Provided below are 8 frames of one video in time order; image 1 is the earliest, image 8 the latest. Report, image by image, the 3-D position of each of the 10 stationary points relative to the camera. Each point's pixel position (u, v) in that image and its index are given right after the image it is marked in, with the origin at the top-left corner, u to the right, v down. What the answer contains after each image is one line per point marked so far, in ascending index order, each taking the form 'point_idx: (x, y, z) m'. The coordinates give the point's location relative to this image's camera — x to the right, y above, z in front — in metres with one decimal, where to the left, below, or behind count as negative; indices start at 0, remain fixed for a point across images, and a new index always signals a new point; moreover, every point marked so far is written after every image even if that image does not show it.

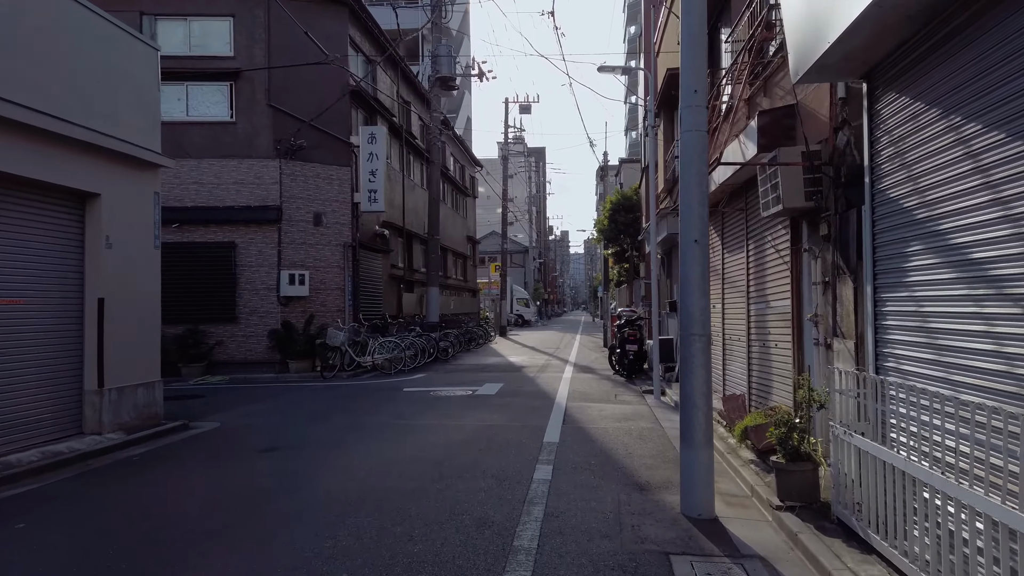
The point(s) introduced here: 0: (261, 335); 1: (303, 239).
0: (-6.1, -1.1, +18.3) m
1: (-5.3, +1.3, +18.8) m
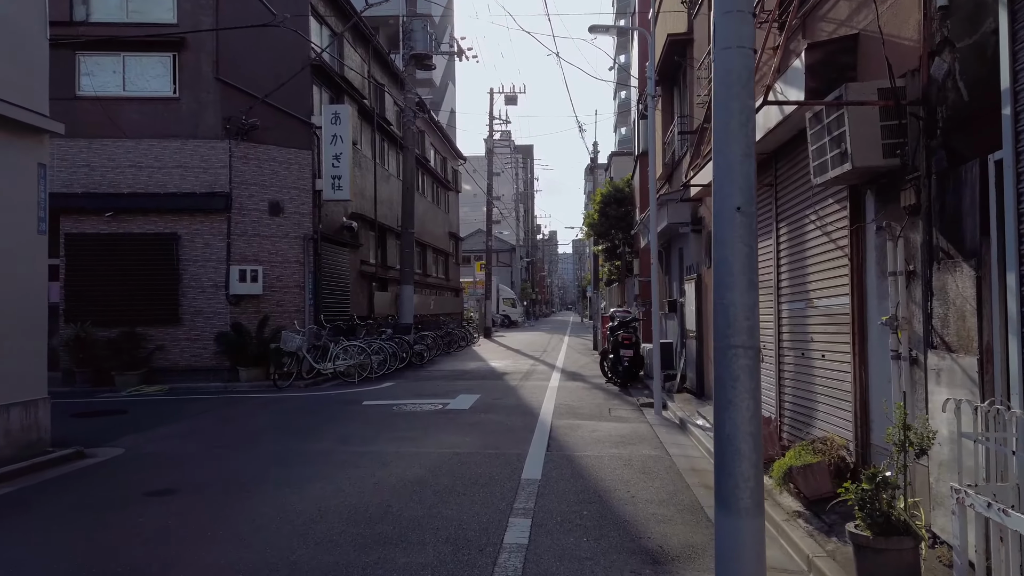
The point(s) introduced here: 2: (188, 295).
0: (-6.6, -1.1, +16.2) m
1: (-5.7, +1.3, +16.7) m
2: (-7.0, -0.1, +16.2) m
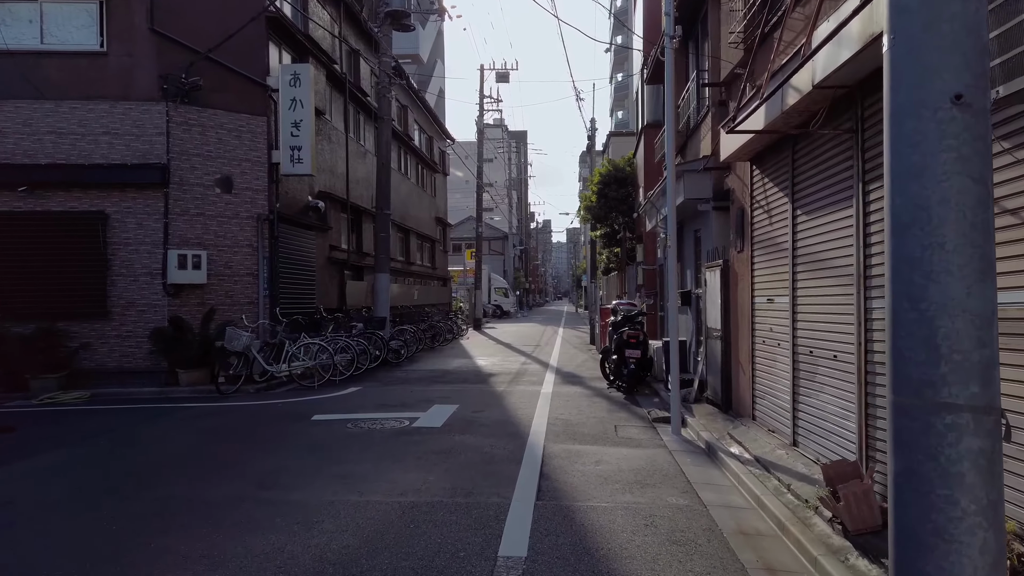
0: (-6.8, -0.9, +13.8) m
1: (-6.0, +1.5, +14.2) m
2: (-7.3, +0.1, +13.8) m
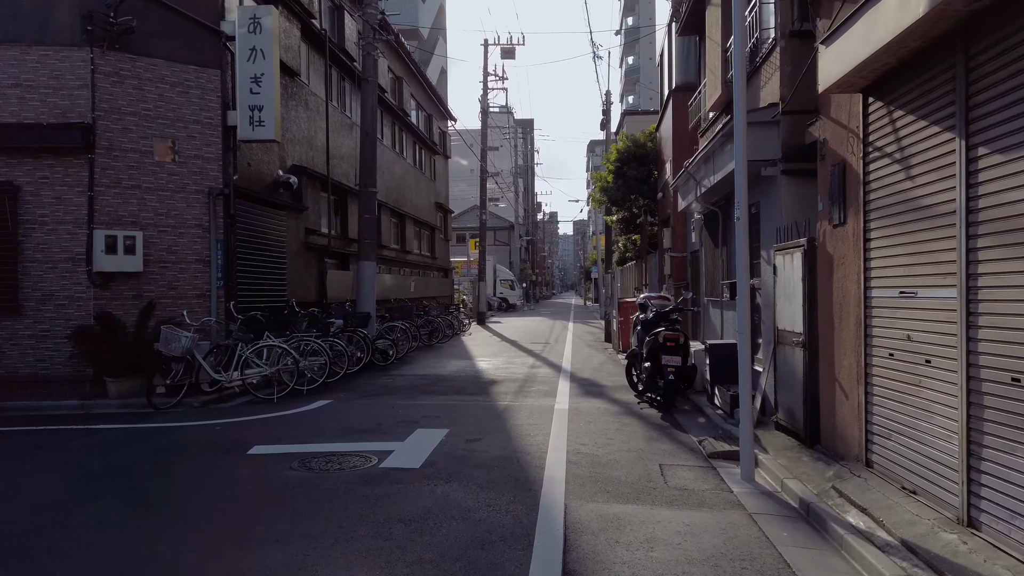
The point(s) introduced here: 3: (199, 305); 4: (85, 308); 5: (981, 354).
0: (-6.7, -0.7, +11.2) m
1: (-5.9, +1.7, +11.6) m
2: (-7.2, +0.2, +11.2) m
3: (-5.1, -0.3, +12.2) m
4: (-6.4, -0.3, +11.3) m
5: (+2.8, -0.4, +4.5) m
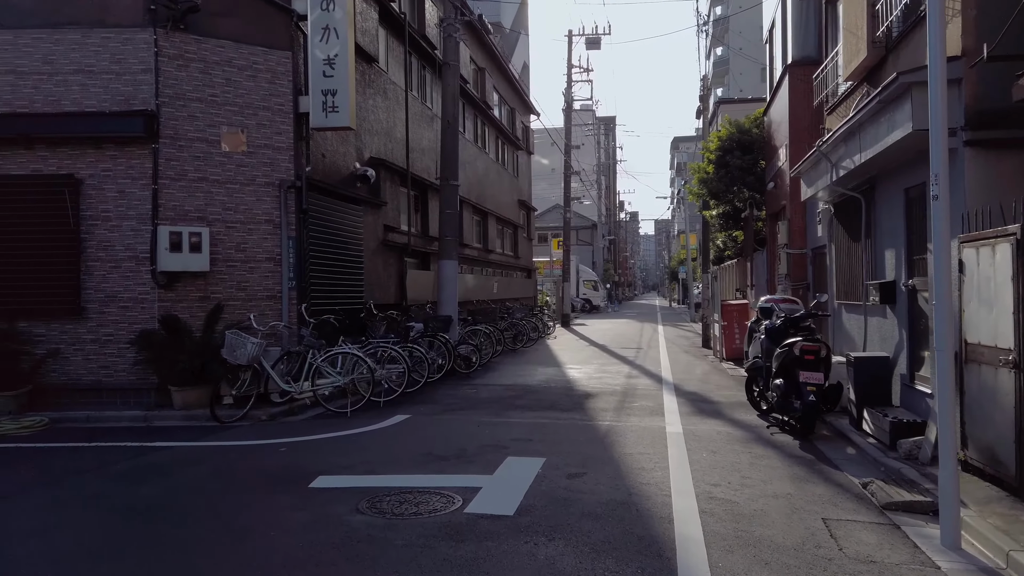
0: (-5.4, -0.7, +10.4) m
1: (-4.5, +1.7, +10.7) m
2: (-5.8, +0.2, +10.4) m
3: (-3.7, -0.3, +11.3) m
4: (-5.1, -0.3, +10.4) m
5: (+3.4, -0.4, +2.7) m
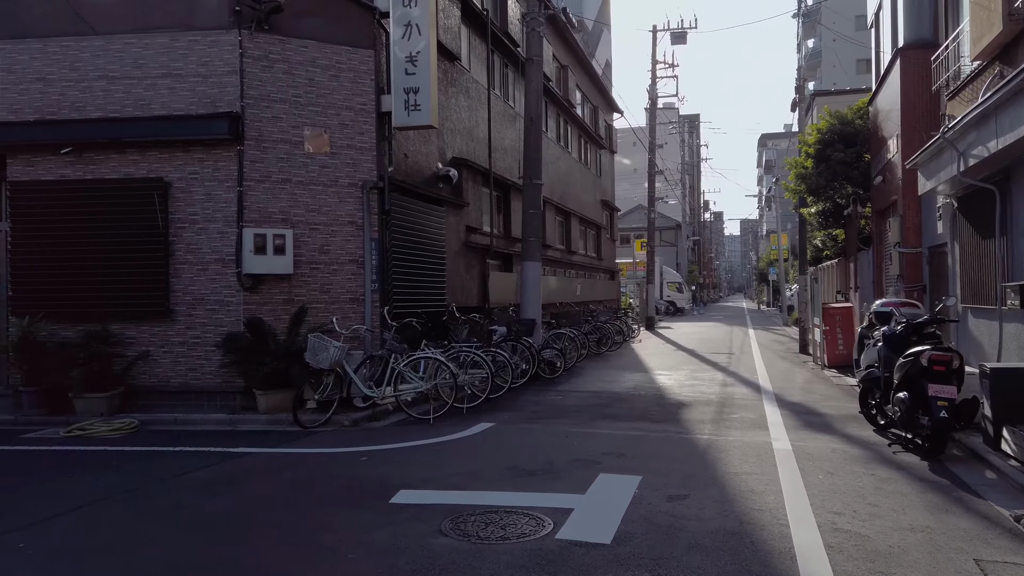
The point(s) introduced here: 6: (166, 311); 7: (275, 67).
0: (-4.2, -0.8, +10.4) m
1: (-3.2, +1.6, +10.6) m
2: (-4.6, +0.2, +10.5) m
3: (-2.4, -0.3, +11.1) m
4: (-3.9, -0.3, +10.4) m
5: (+3.7, -0.4, +1.8) m
6: (-4.8, -0.3, +10.4) m
7: (-3.4, +3.1, +10.6) m
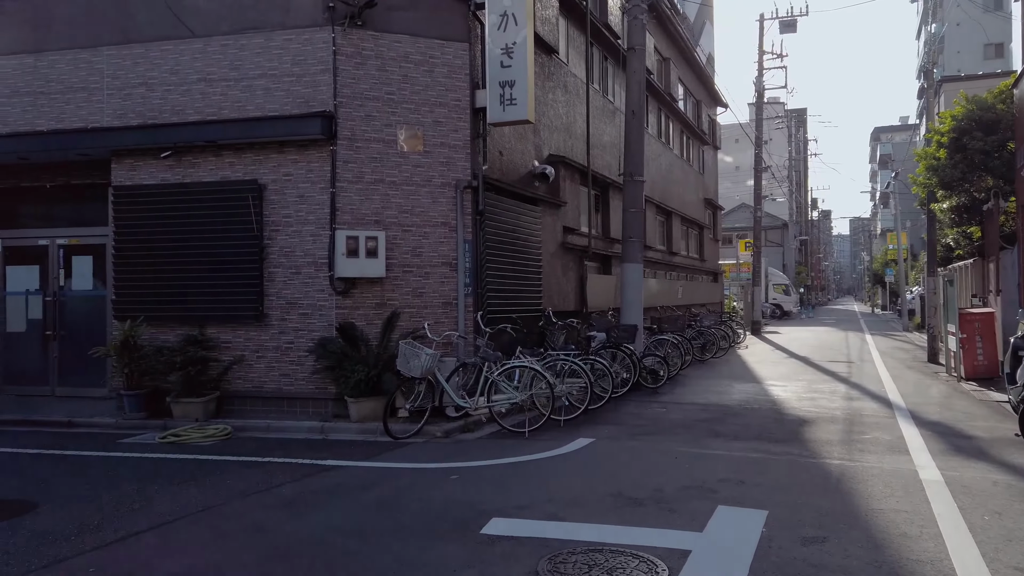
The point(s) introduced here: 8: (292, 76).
0: (-2.8, -0.8, +10.2) m
1: (-1.9, +1.6, +10.3) m
2: (-3.2, +0.1, +10.3) m
3: (-1.0, -0.4, +10.6) m
4: (-2.5, -0.4, +10.2) m
5: (+3.9, -0.5, +0.7) m
6: (-3.5, -0.4, +10.3) m
7: (-2.0, +3.1, +10.3) m
8: (-3.0, +2.9, +10.2) m
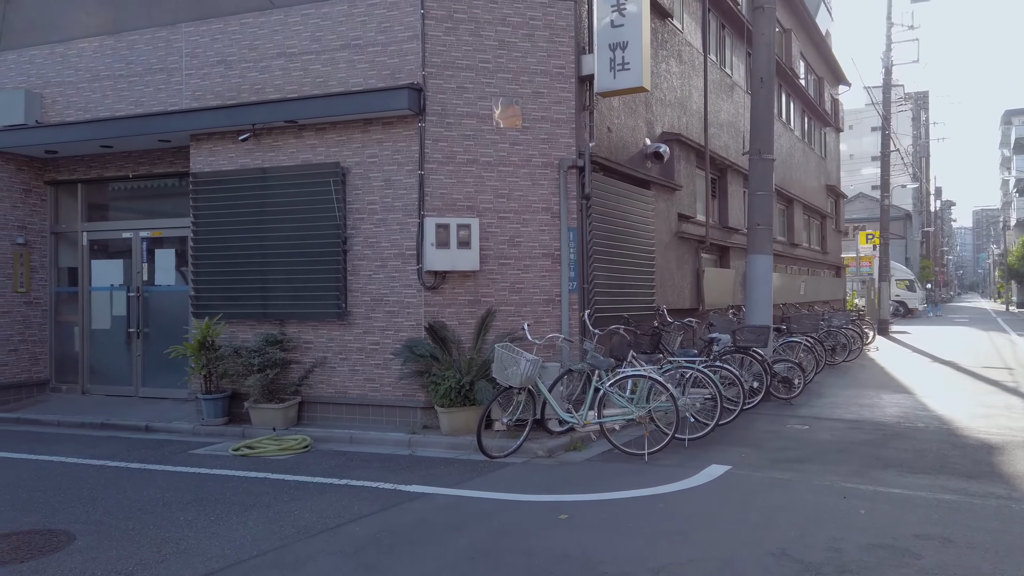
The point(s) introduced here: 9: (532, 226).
0: (-1.5, -0.7, +9.1) m
1: (-0.5, +1.7, +9.1) m
2: (-1.9, +0.2, +9.3) m
3: (+0.4, -0.3, +9.3) m
4: (-1.2, -0.3, +9.1) m
5: (+4.0, -0.5, -1.2) m
6: (-2.1, -0.3, +9.3) m
7: (-0.6, +3.1, +9.1) m
8: (-1.7, +2.9, +9.2) m
9: (+0.2, +0.8, +9.3) m
